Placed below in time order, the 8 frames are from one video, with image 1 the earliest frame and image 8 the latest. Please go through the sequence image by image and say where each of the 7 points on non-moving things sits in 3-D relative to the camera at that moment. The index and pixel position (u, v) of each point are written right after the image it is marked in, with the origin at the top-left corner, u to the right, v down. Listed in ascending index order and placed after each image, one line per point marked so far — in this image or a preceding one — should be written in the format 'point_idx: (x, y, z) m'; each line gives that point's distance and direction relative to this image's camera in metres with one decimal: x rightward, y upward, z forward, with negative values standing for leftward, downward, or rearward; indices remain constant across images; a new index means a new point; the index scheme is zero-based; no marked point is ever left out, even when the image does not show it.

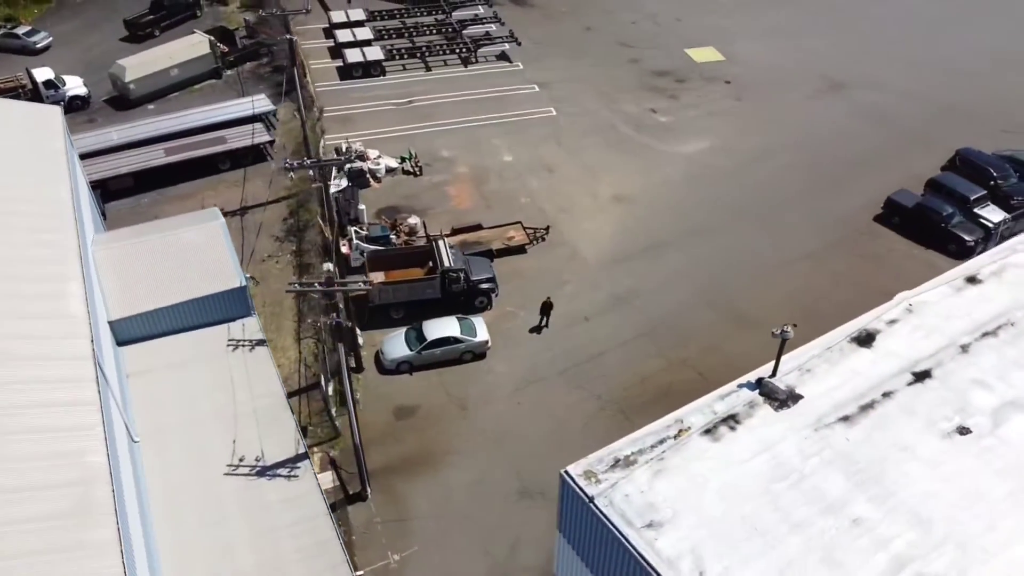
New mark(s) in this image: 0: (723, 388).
0: (+3.2, -1.5, +12.4) m
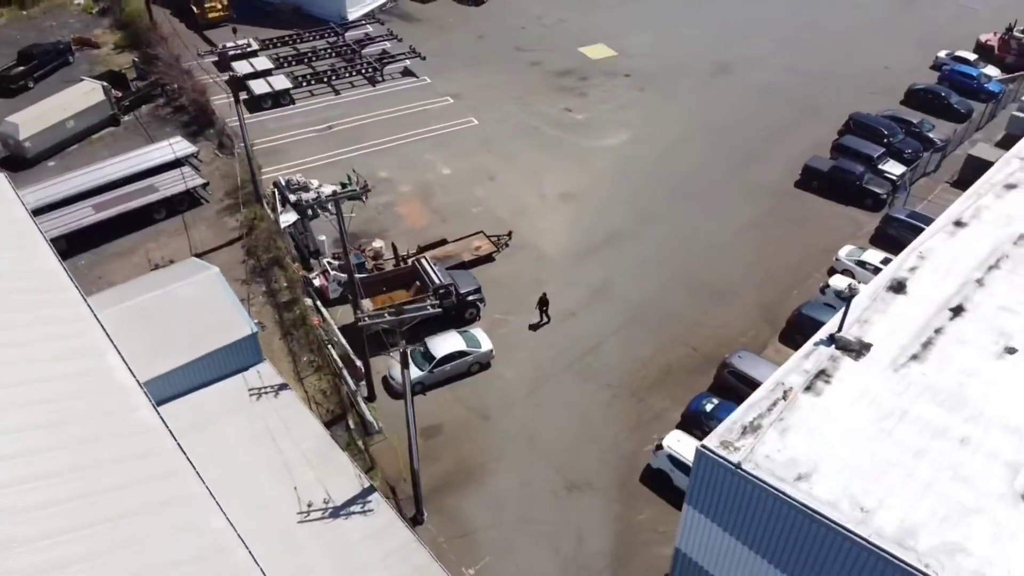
0: (+4.9, -1.0, +13.8) m
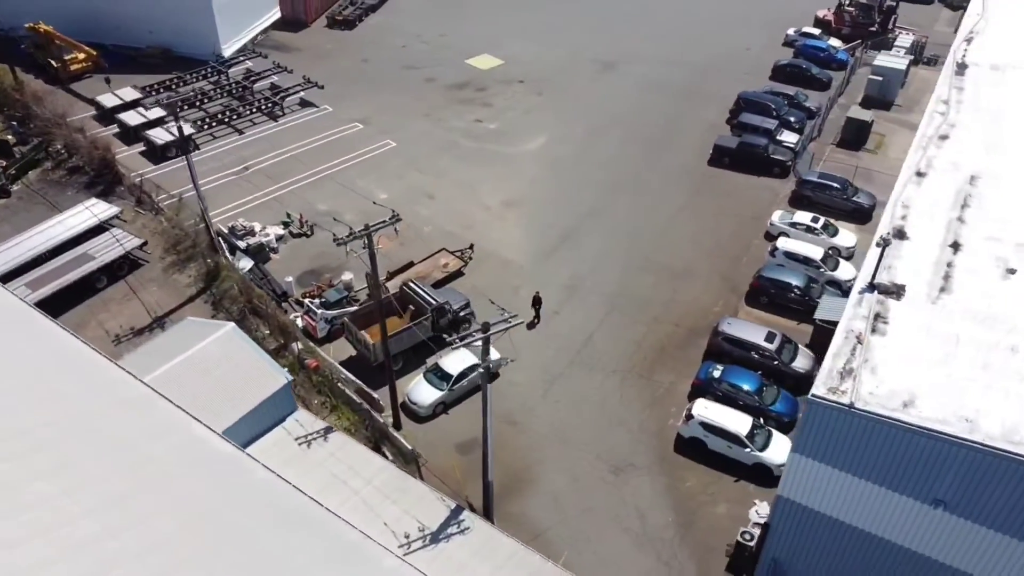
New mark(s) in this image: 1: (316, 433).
0: (+6.5, -0.2, +15.6) m
1: (-4.5, -3.3, +18.7) m
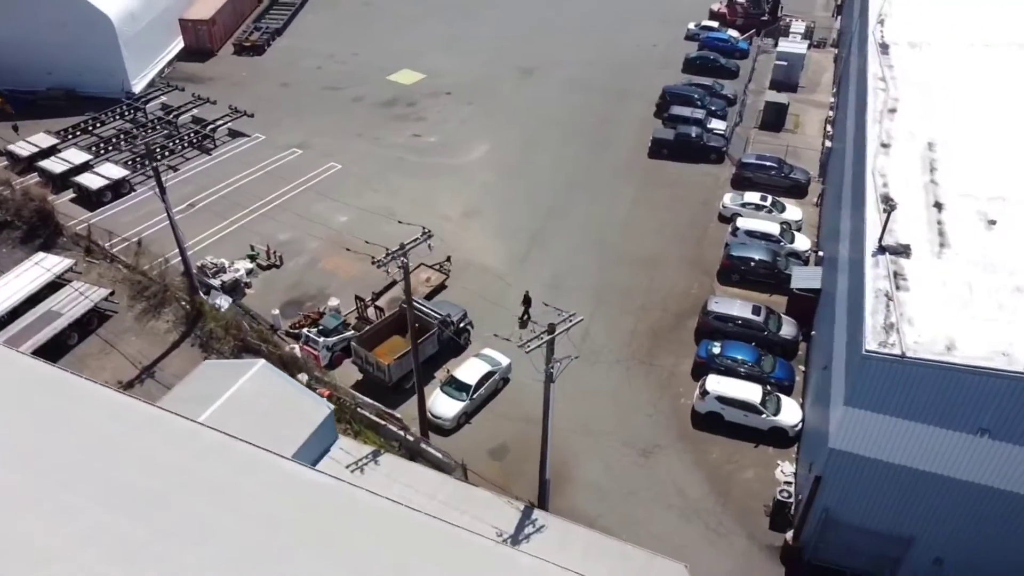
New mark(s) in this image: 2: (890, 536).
0: (+7.5, +0.5, +17.2) m
1: (-3.4, -3.8, +18.6) m
2: (+8.1, -5.3, +17.5) m
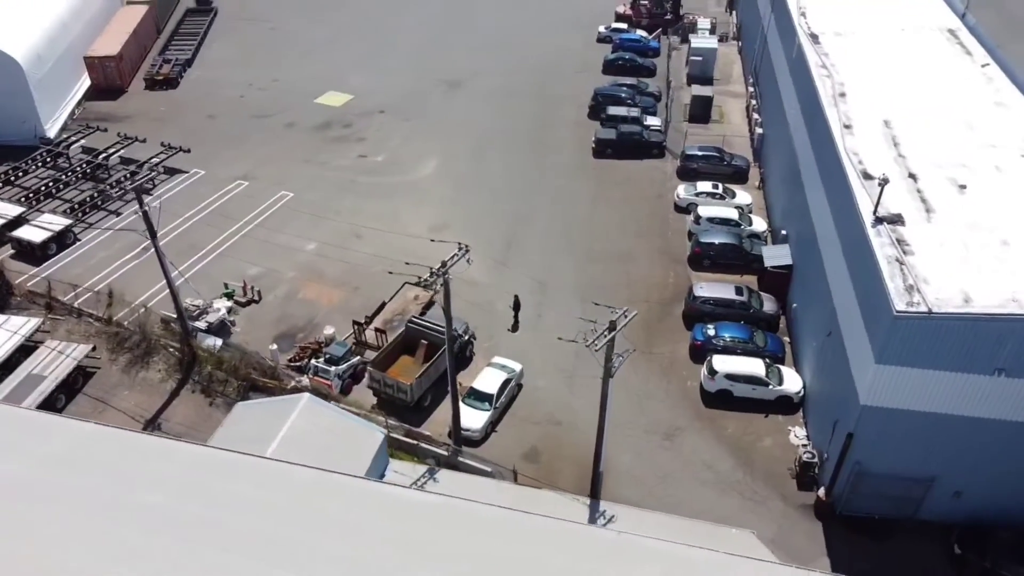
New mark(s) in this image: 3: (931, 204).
0: (+8.3, +1.3, +18.9) m
1: (-2.1, -4.3, +18.7) m
2: (+9.5, -4.5, +19.3) m
3: (+10.1, +2.0, +19.7) m
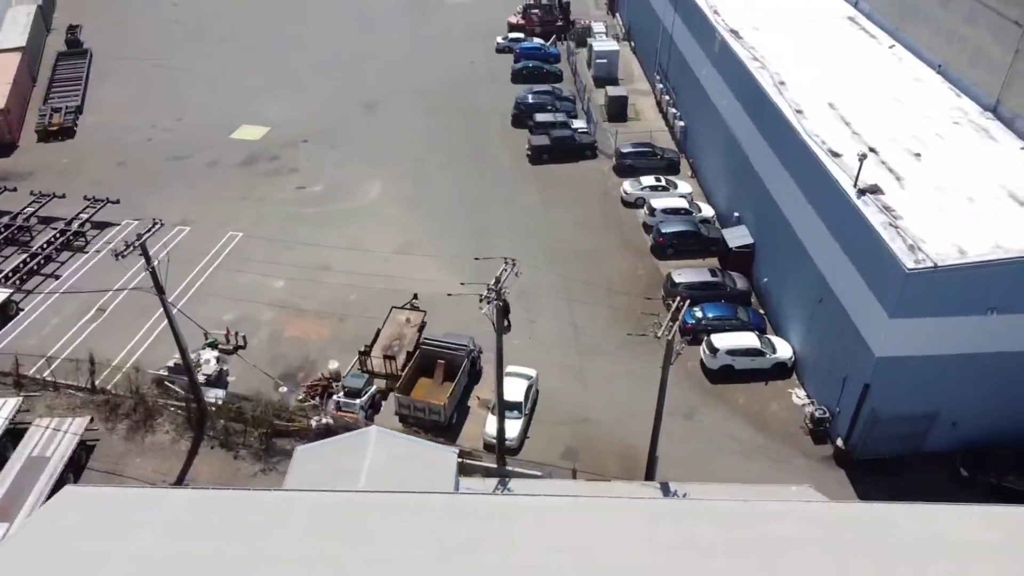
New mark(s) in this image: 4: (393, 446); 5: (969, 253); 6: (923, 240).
0: (+9.0, +2.2, +21.2) m
1: (-0.4, -4.7, +19.1) m
2: (+10.8, -3.4, +21.7) m
3: (+10.4, +3.1, +22.2) m
4: (-2.7, -3.6, +18.3) m
5: (+10.7, +0.8, +19.2) m
6: (+9.9, +1.2, +19.7) m
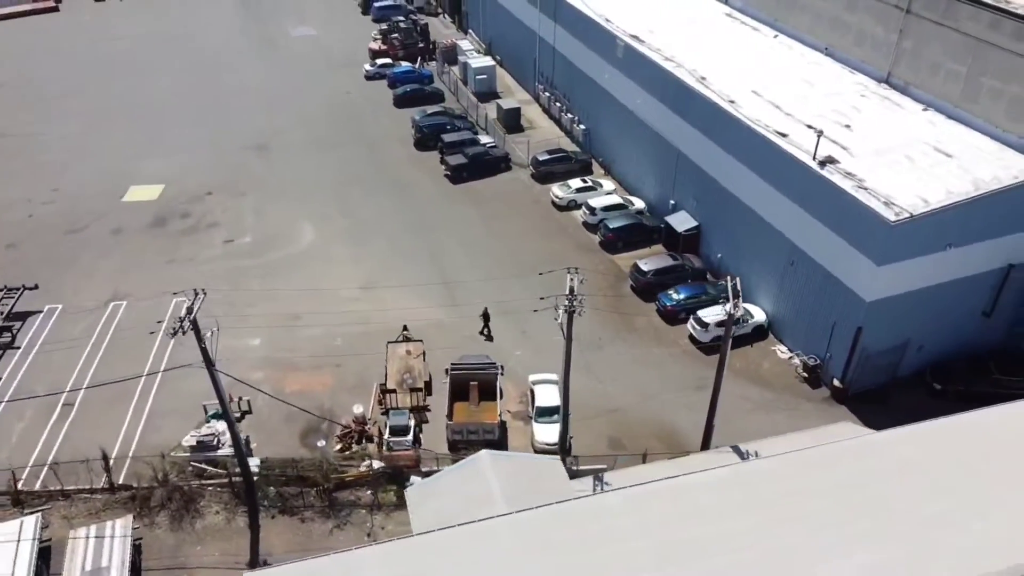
0: (+9.3, +3.4, +24.4) m
1: (+2.0, -4.9, +20.2) m
2: (+11.9, -1.8, +25.3) m
3: (+10.3, +4.5, +25.8) m
4: (-0.2, -4.1, +18.8) m
5: (+11.7, +2.4, +22.9) m
6: (+10.7, +2.6, +23.2) m
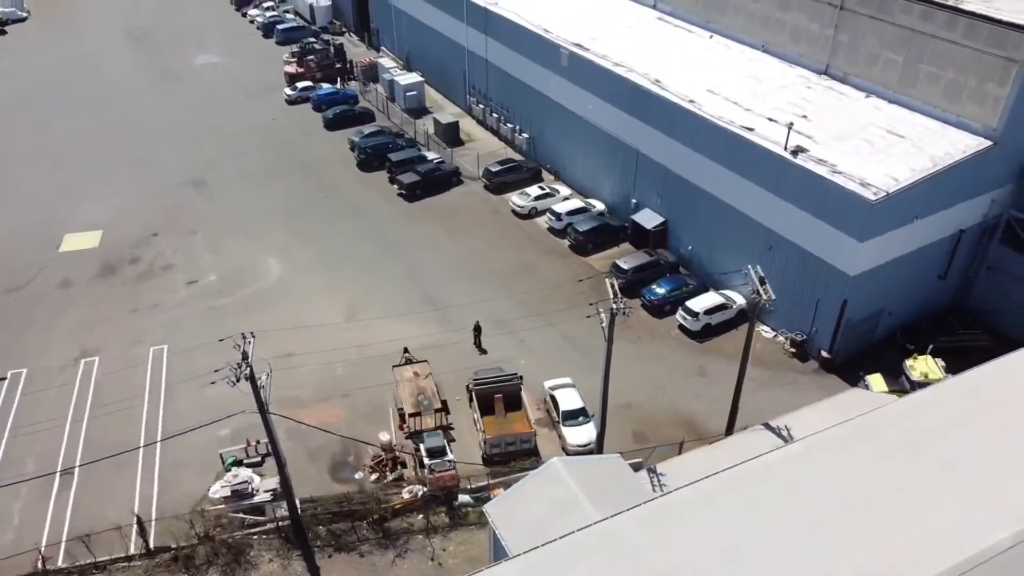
0: (+9.3, +4.0, +26.3) m
1: (+3.6, -4.9, +21.1) m
2: (+12.2, -0.9, +27.6) m
3: (+9.9, +5.2, +27.8) m
4: (+1.5, -4.4, +19.3) m
5: (+11.9, +3.3, +25.2) m
6: (+10.9, +3.4, +25.3) m
